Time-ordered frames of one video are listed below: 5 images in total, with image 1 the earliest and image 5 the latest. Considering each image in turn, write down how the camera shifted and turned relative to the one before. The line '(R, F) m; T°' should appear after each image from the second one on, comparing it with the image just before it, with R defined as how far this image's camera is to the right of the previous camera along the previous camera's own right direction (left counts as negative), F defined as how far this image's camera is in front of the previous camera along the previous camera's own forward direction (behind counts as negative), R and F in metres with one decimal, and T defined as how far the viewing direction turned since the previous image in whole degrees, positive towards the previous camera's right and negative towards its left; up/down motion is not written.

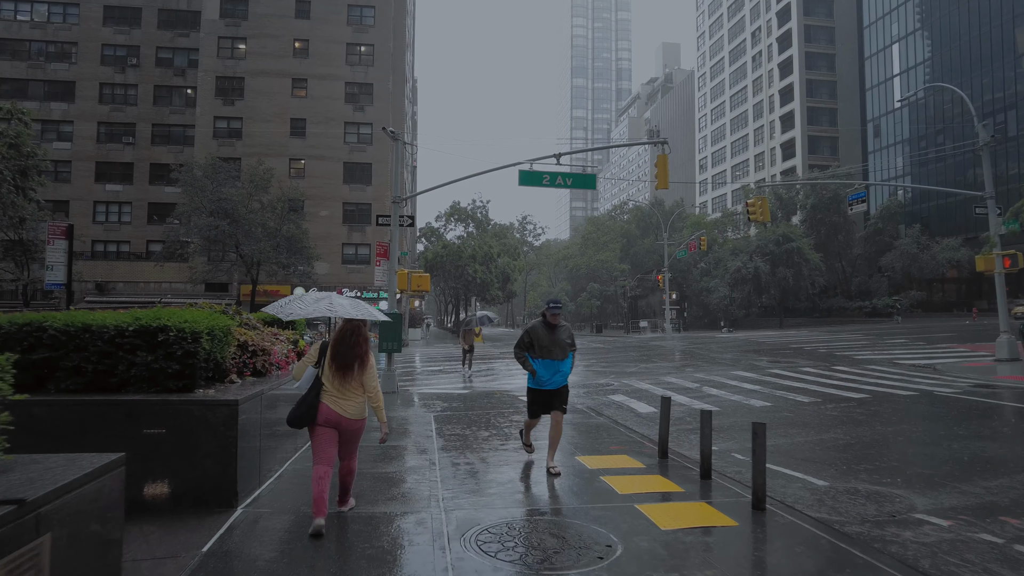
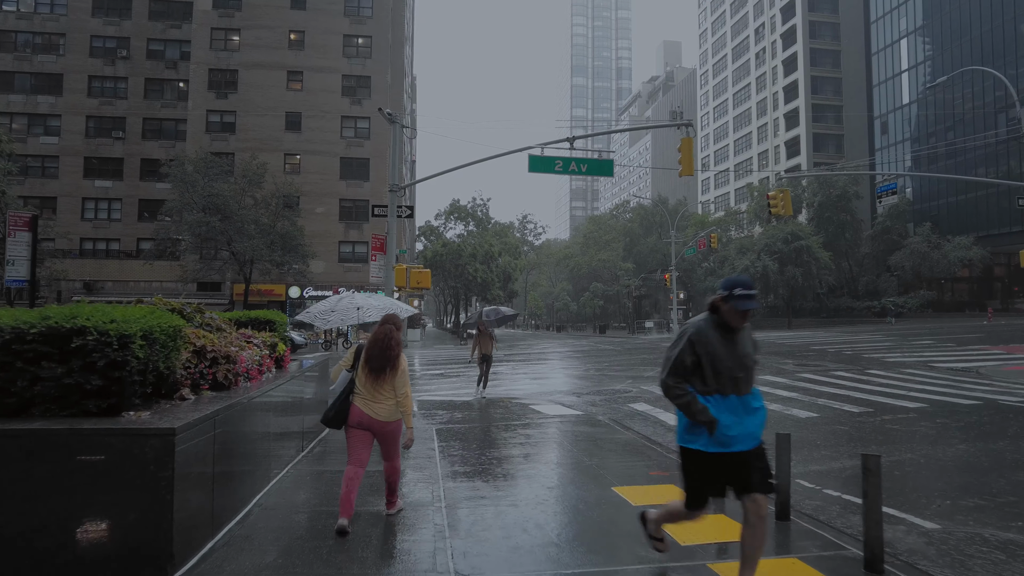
(-0.2, +1.3) m; 0°
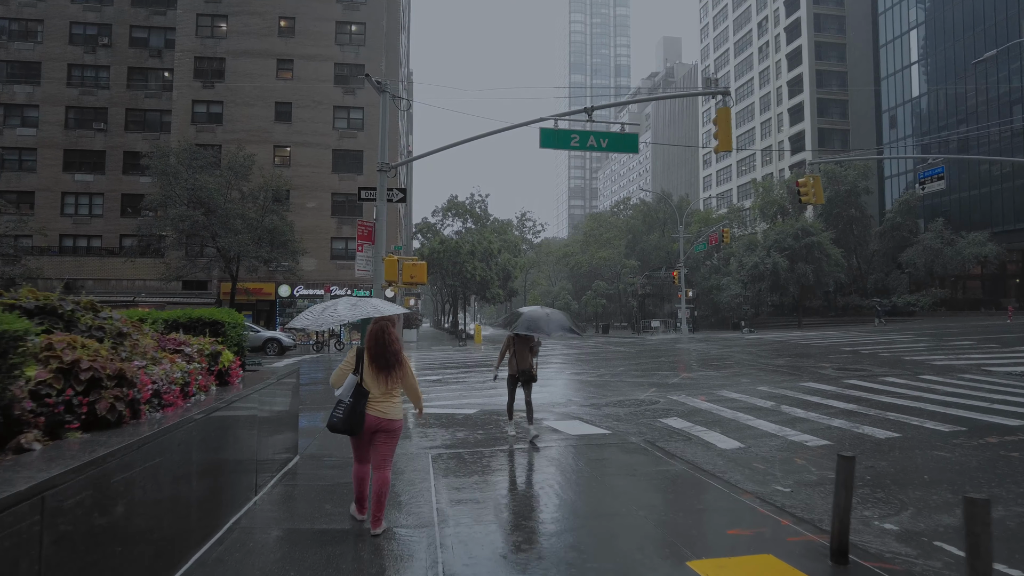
(-0.2, +1.8) m; 0°
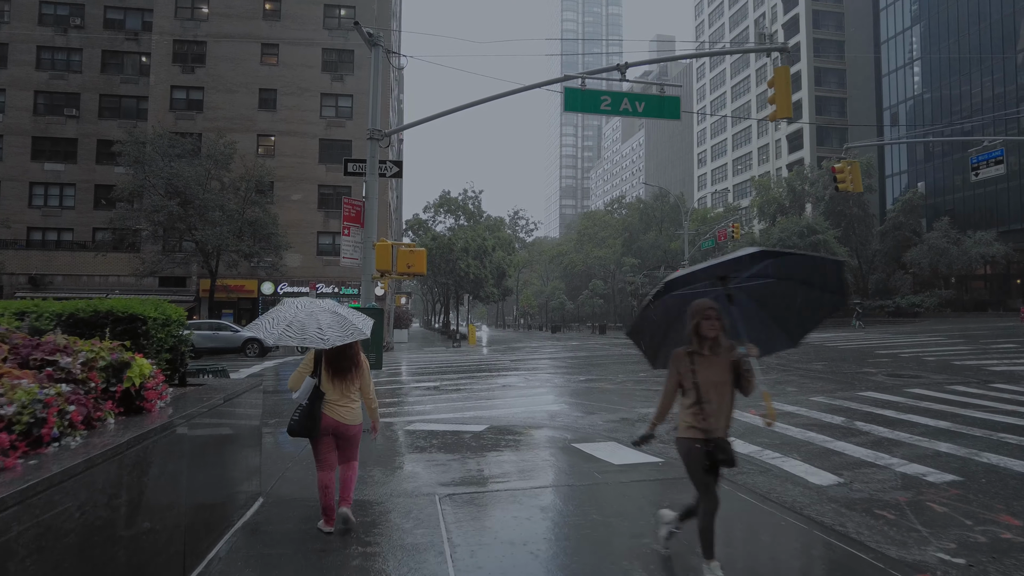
(-0.5, +1.9) m; +1°
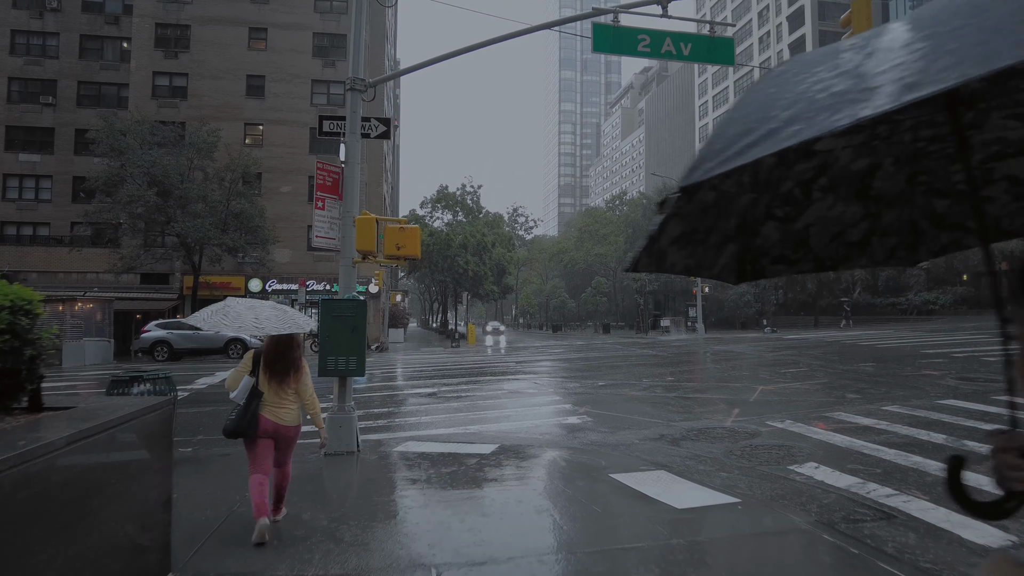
(-0.2, +1.9) m; 0°
